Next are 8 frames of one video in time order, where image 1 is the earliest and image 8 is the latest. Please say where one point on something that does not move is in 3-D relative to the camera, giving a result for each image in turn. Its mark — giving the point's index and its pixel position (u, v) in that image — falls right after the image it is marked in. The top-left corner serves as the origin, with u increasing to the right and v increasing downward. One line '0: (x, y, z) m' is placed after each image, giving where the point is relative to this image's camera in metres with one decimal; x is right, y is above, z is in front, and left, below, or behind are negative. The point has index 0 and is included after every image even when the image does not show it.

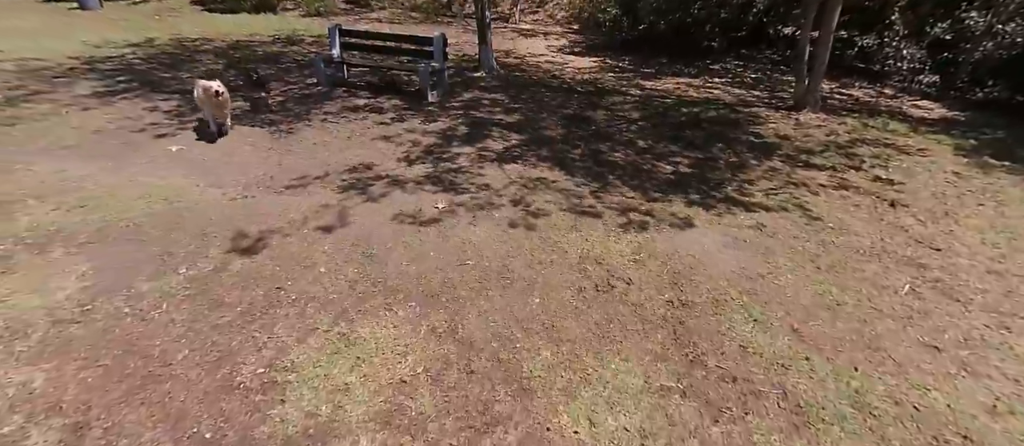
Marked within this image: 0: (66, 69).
0: (-7.5, +2.6, +6.9) m
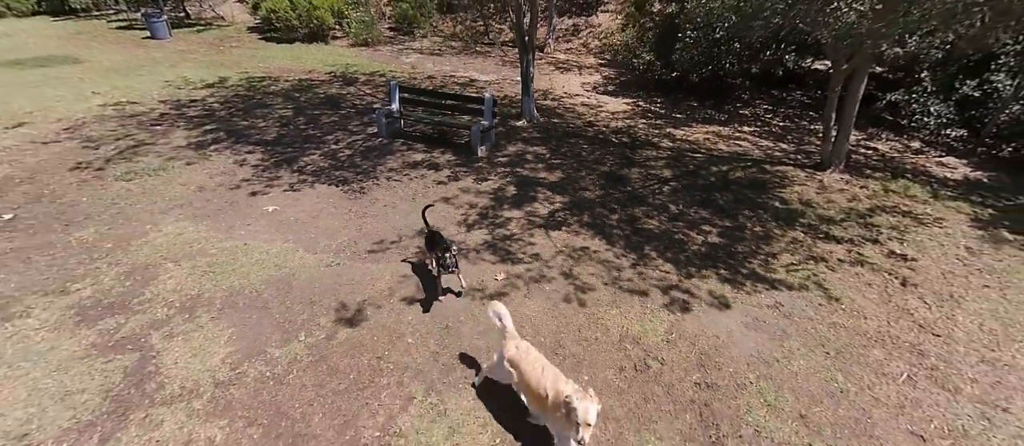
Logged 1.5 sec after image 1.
0: (-6.8, +2.1, +7.9) m
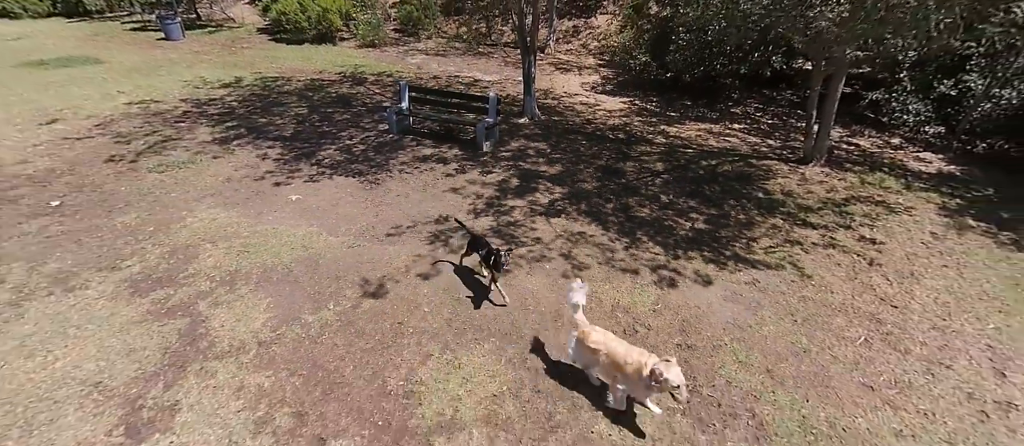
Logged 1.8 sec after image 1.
0: (-6.7, +2.3, +8.4) m
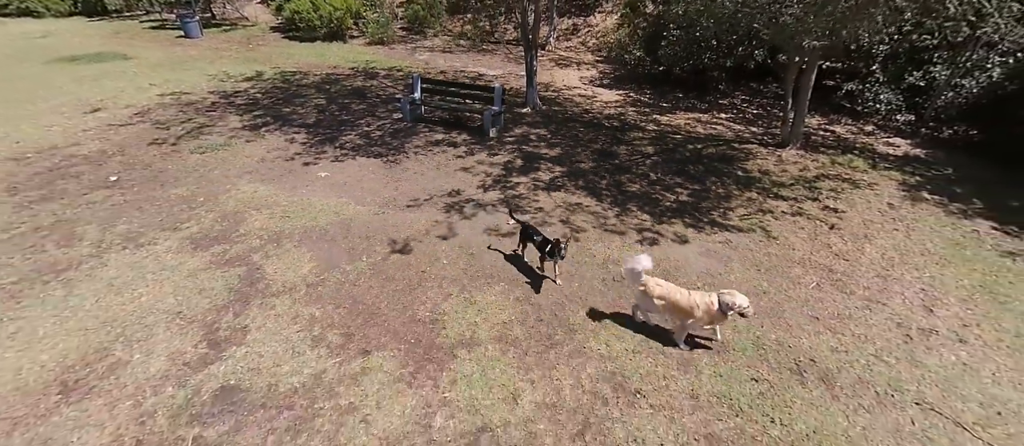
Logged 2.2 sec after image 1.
0: (-6.7, +2.7, +9.1) m
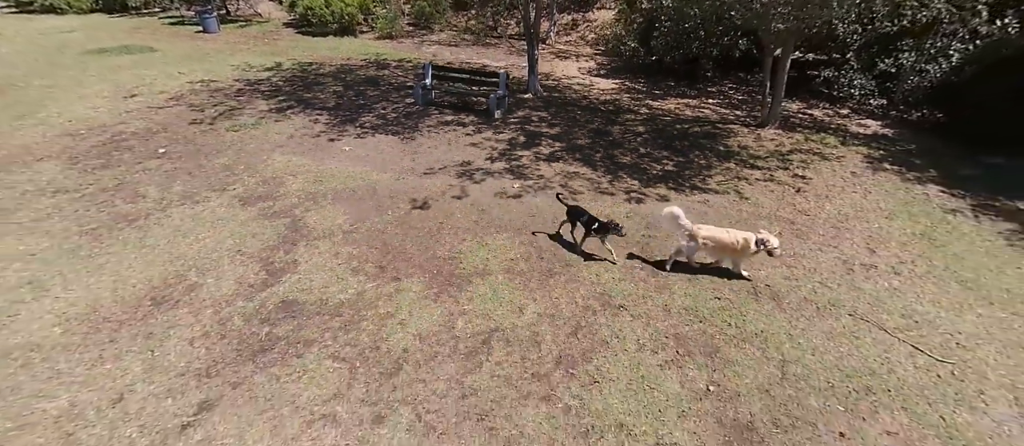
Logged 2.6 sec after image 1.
0: (-6.6, +3.2, +9.9) m
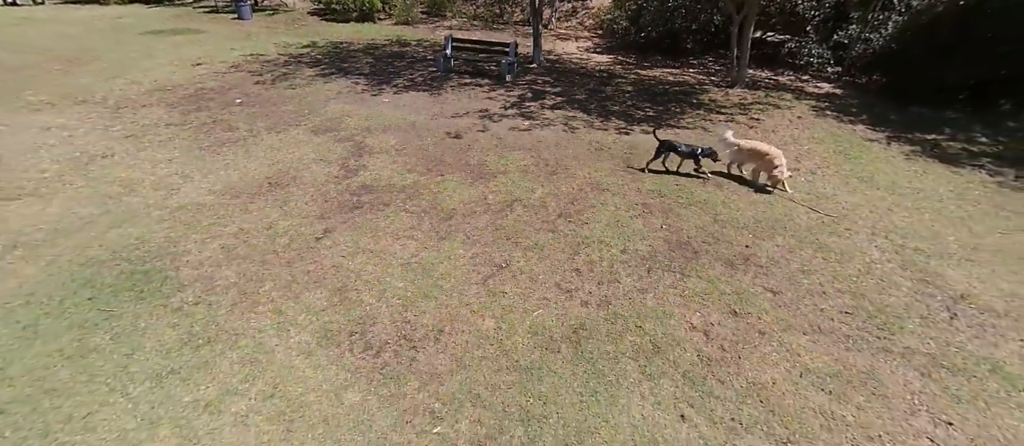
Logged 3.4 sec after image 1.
0: (-6.4, +4.5, +11.5) m
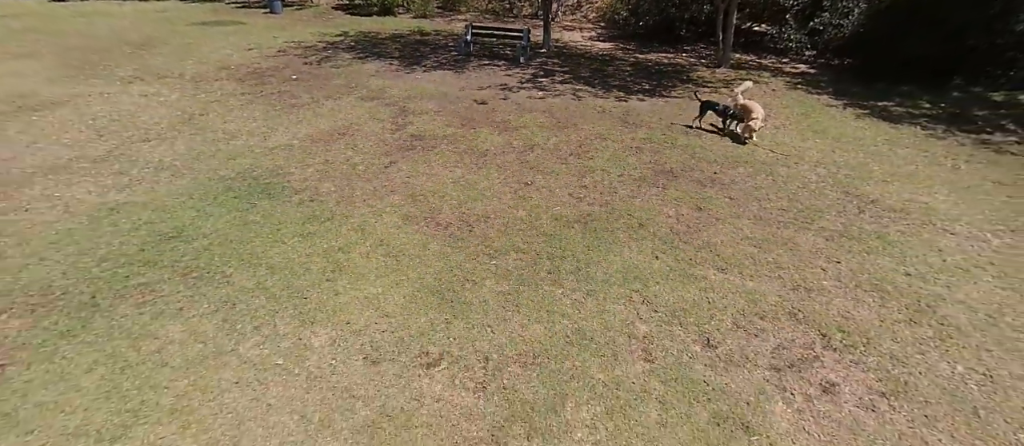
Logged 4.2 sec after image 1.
0: (-6.0, +5.5, +12.9) m
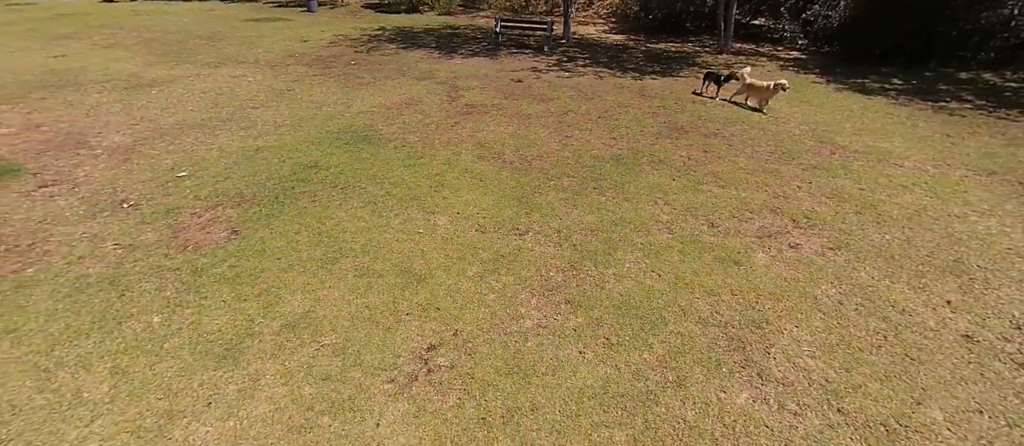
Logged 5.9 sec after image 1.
0: (-5.2, +6.5, +14.4) m
